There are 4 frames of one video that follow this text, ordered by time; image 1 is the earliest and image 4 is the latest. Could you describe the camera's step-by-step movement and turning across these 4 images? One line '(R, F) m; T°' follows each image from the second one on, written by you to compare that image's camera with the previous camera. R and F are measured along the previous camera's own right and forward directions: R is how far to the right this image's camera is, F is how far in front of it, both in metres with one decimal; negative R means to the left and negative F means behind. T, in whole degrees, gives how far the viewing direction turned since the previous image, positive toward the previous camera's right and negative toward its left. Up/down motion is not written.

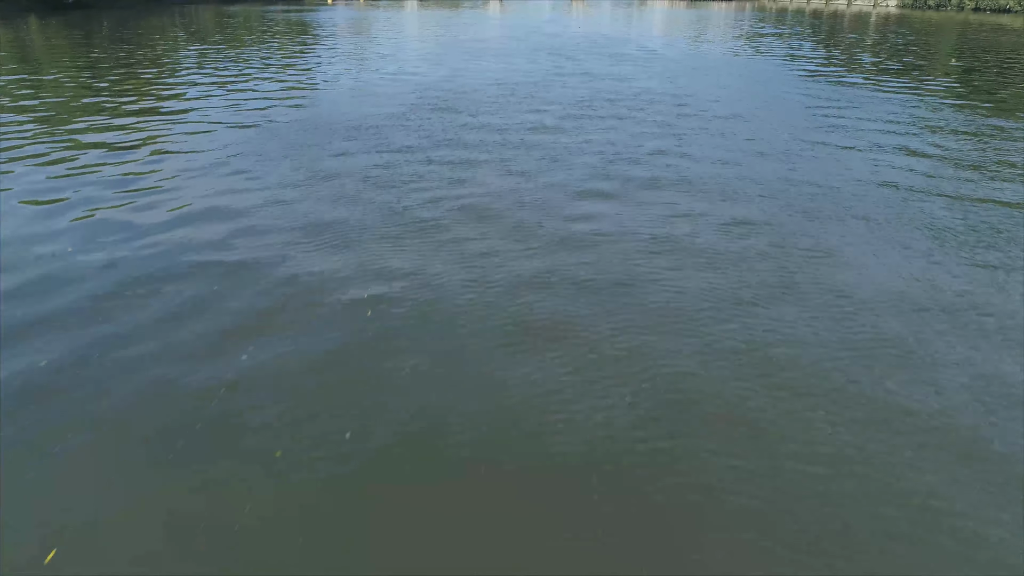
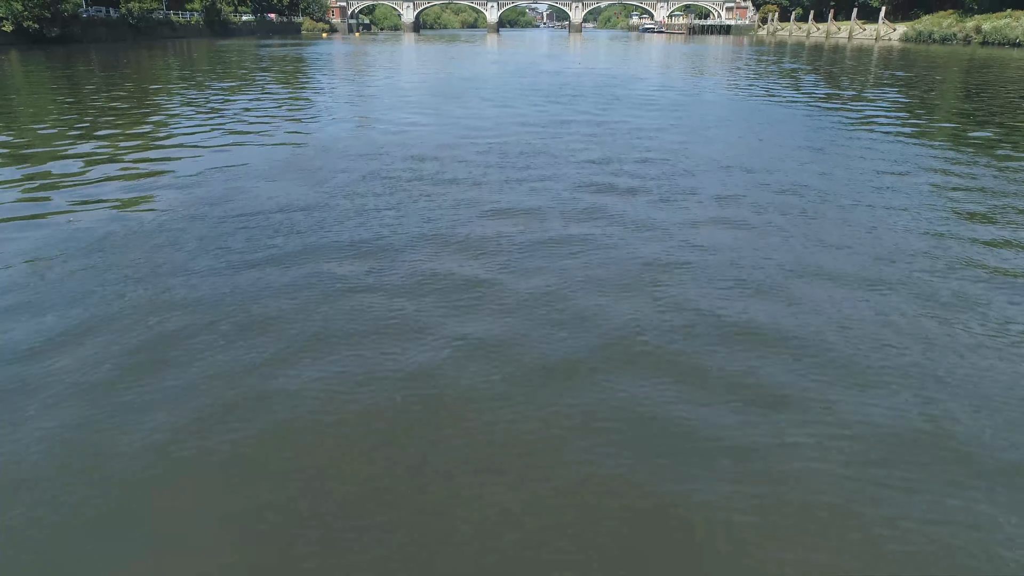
(0.0, +0.8) m; 0°
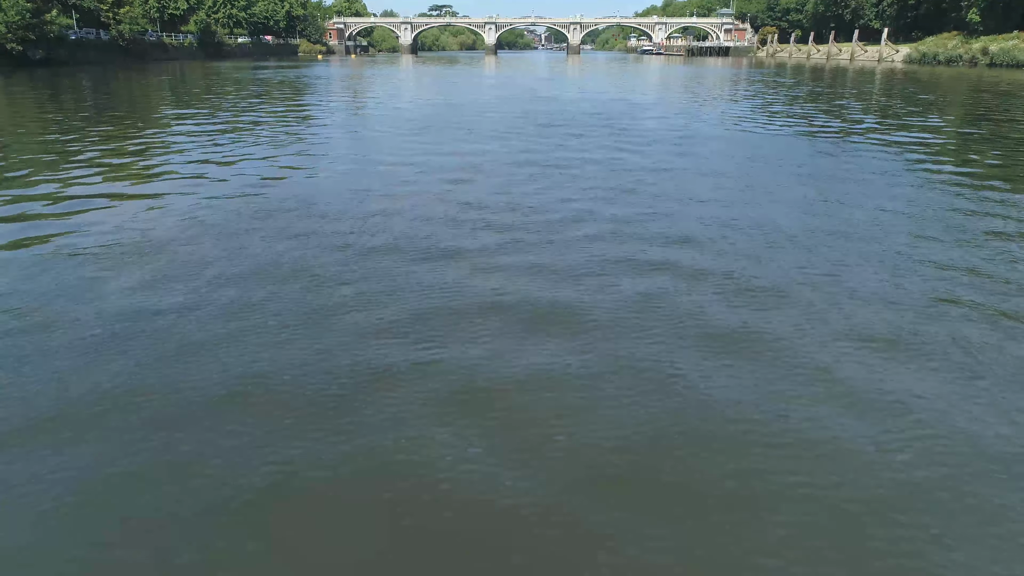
(0.0, +0.7) m; 0°
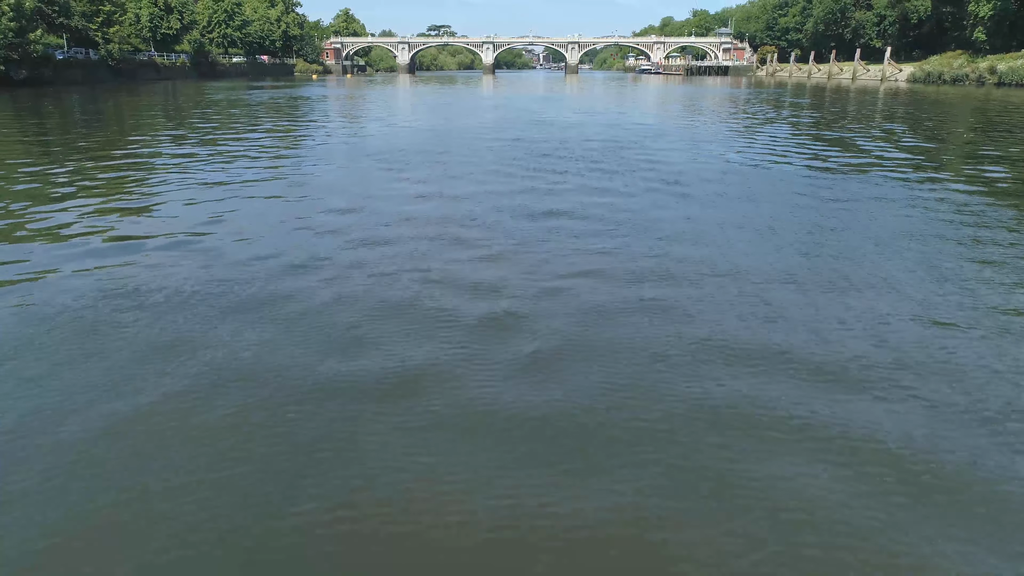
(0.0, +0.7) m; 0°
